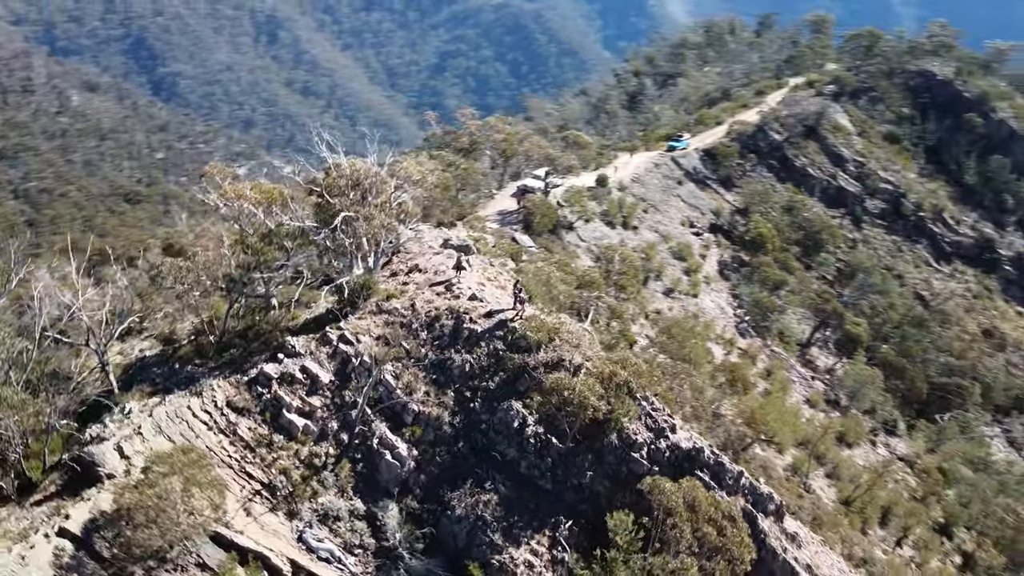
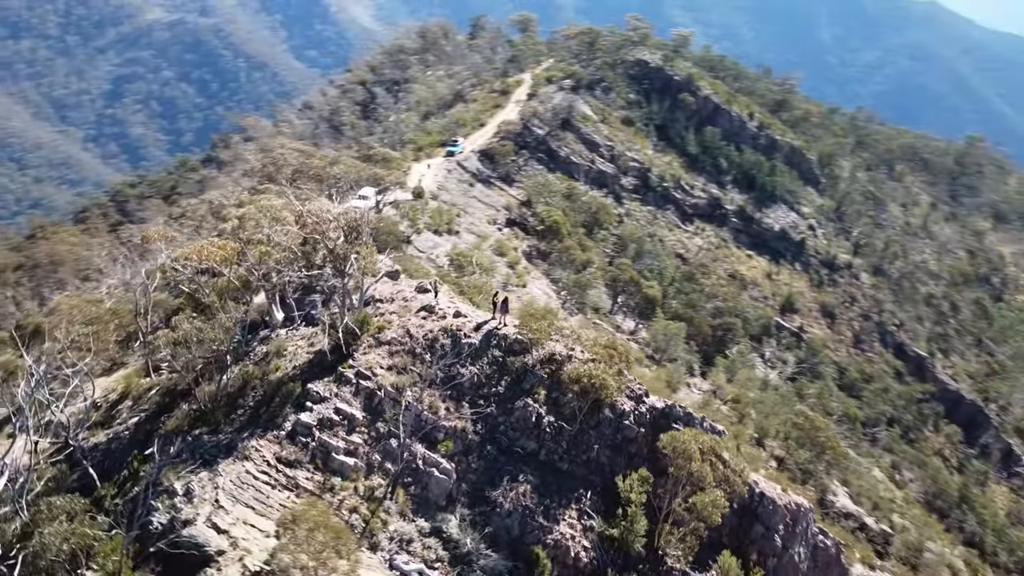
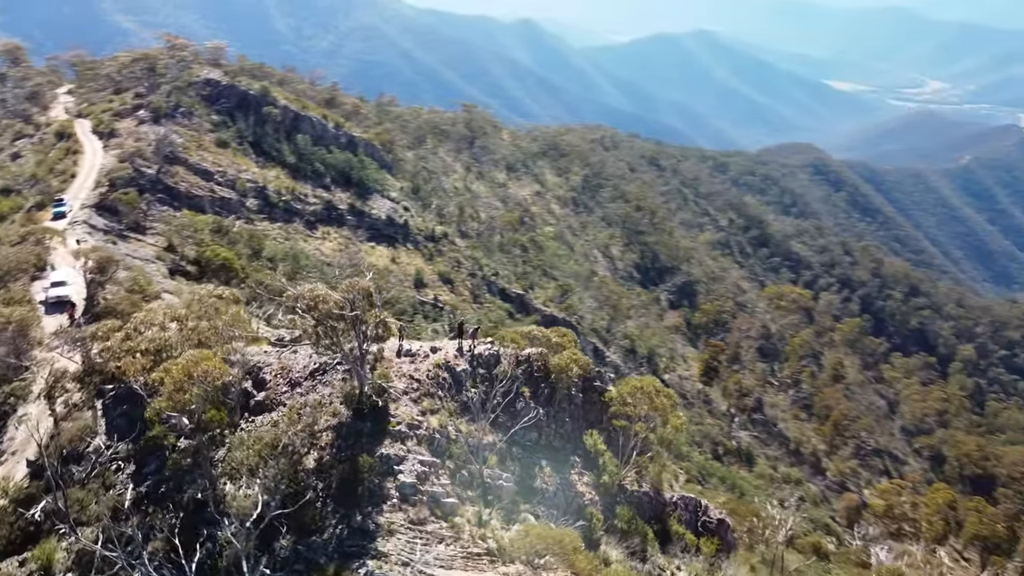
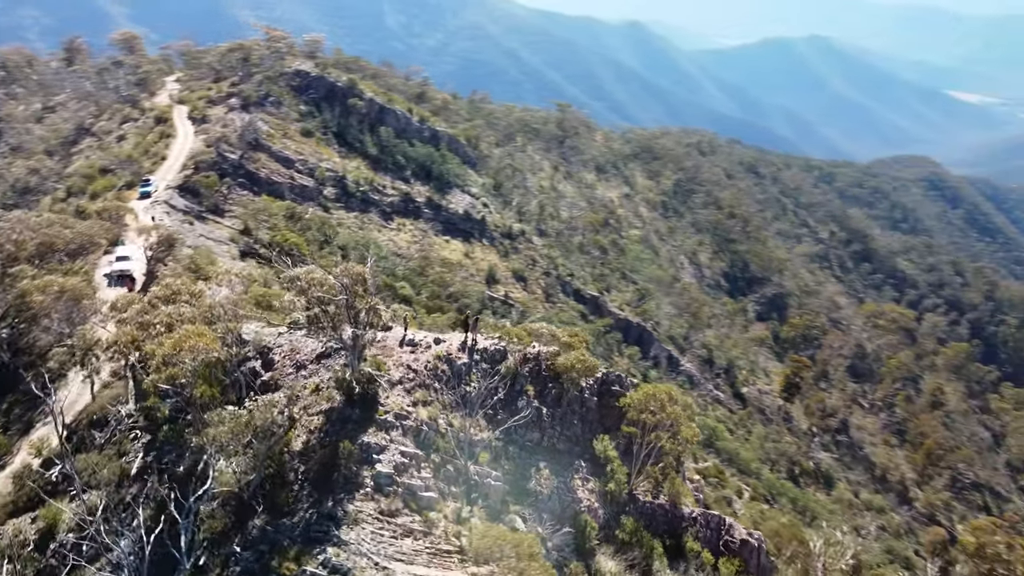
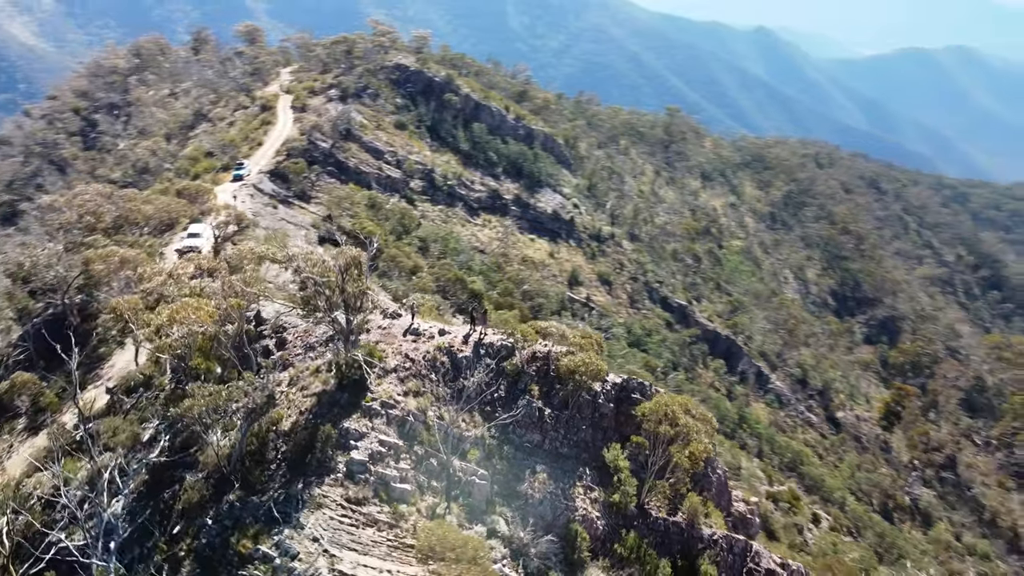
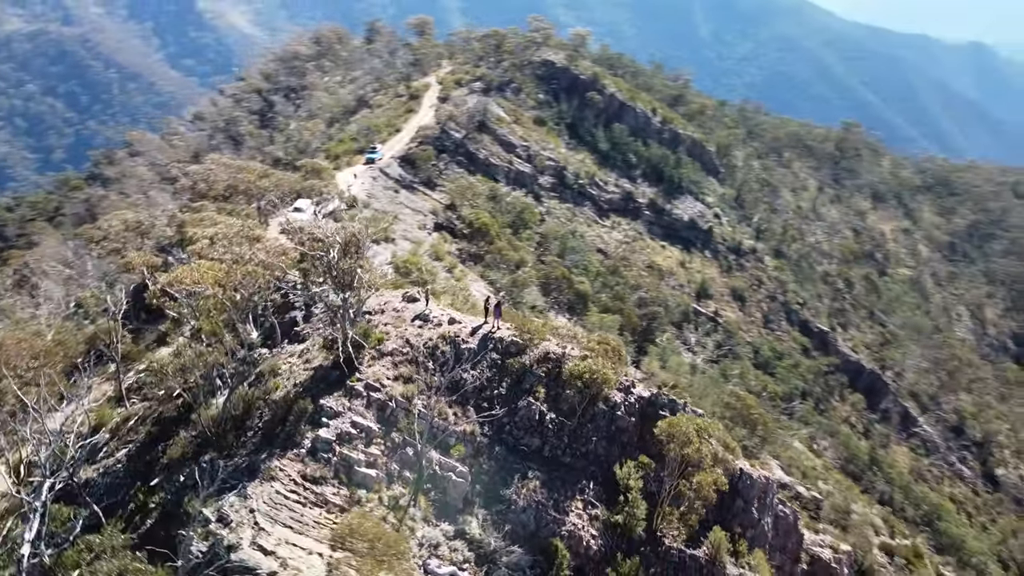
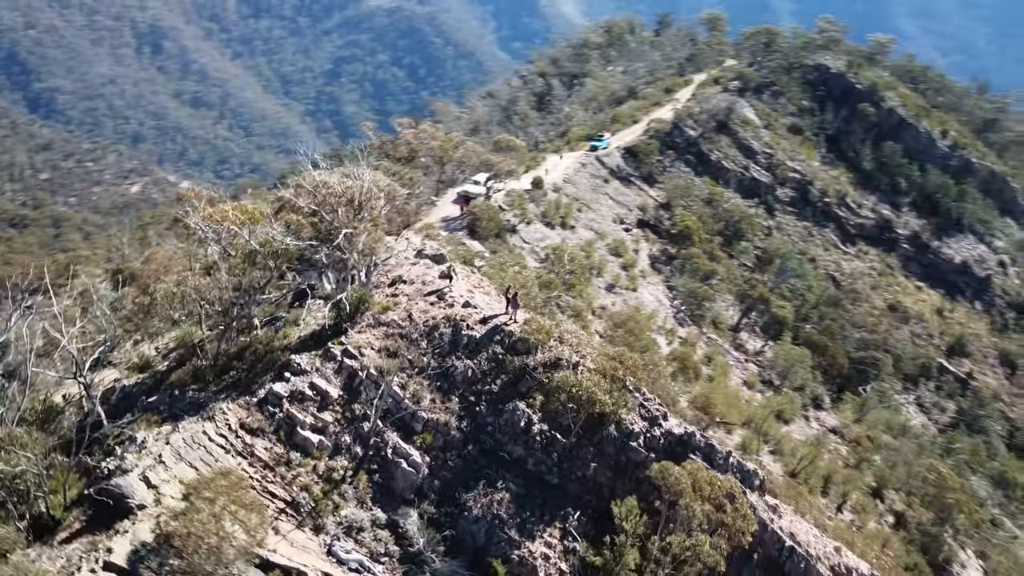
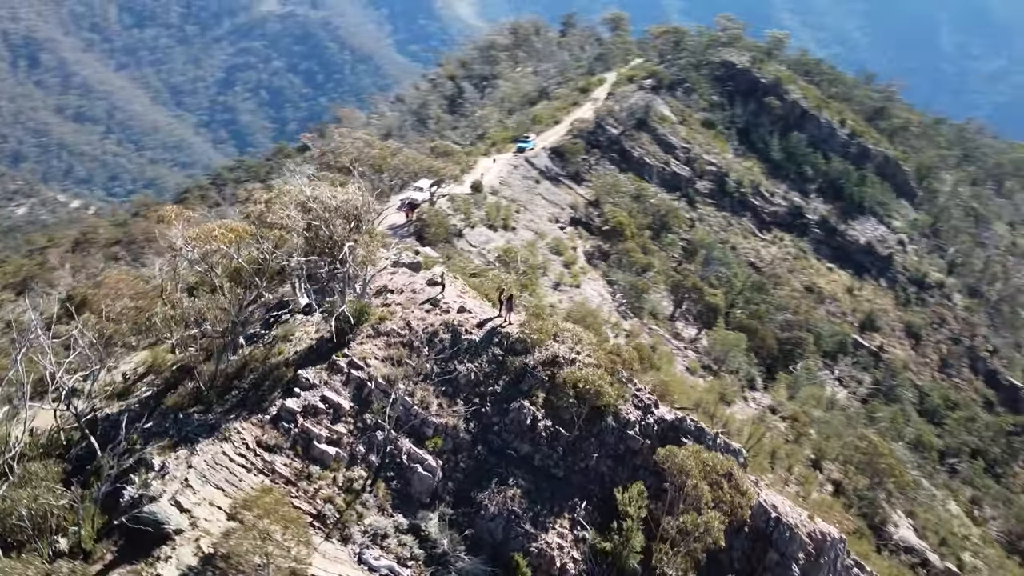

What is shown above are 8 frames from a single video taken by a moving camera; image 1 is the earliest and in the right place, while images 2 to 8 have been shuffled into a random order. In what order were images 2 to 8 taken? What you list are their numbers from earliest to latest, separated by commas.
7, 8, 2, 6, 5, 4, 3
